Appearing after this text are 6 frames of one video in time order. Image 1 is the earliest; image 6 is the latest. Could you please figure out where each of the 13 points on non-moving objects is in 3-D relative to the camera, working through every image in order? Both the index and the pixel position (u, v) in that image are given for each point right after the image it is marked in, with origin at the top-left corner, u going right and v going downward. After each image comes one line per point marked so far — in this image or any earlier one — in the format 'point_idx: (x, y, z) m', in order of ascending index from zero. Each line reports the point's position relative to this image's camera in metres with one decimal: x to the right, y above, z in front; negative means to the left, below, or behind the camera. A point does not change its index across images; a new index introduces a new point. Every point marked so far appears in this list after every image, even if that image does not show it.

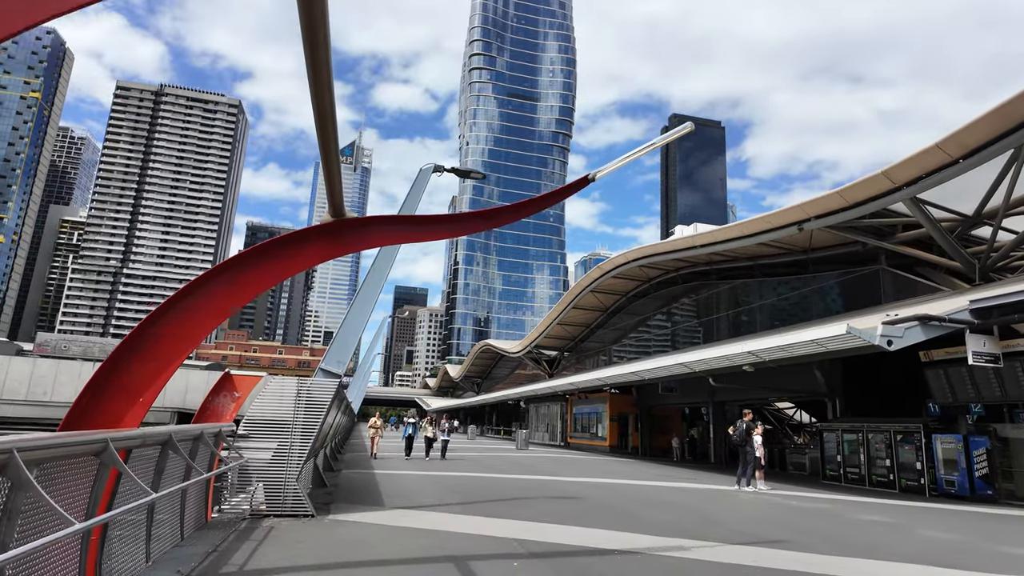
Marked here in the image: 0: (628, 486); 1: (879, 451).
0: (+2.1, -3.6, +10.6) m
1: (+9.1, -4.1, +14.7) m
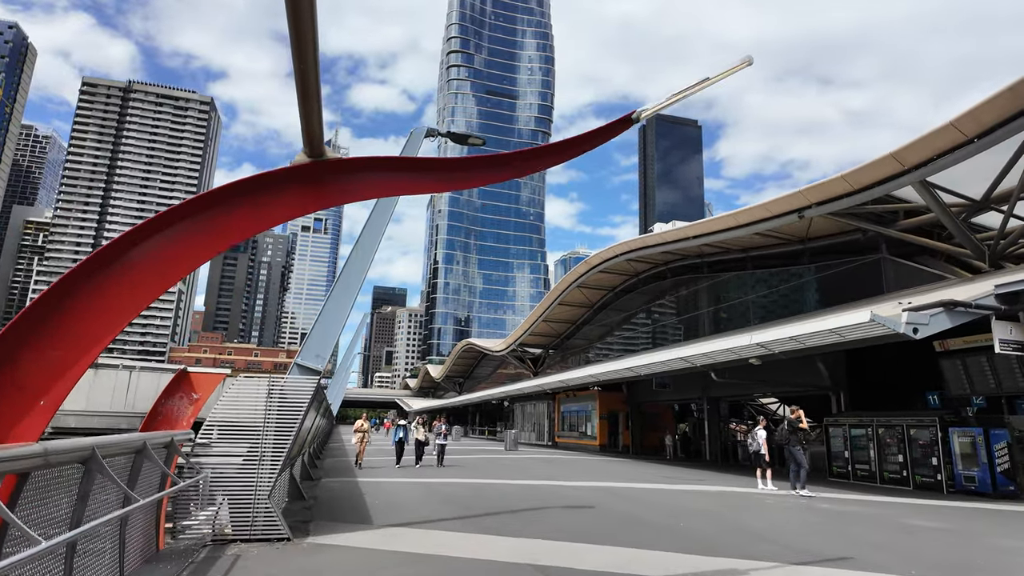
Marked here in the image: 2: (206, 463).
0: (+2.1, -3.3, +9.6) m
1: (+8.9, -3.8, +14.0) m
2: (-3.1, -1.8, +6.0) m
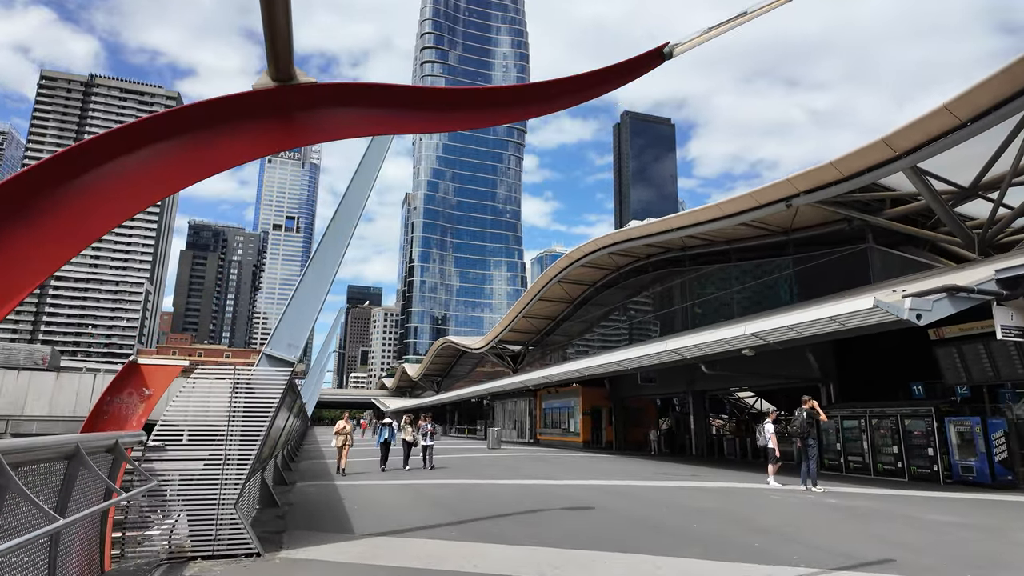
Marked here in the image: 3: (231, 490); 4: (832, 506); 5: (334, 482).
0: (+2.0, -3.1, +9.1) m
1: (+8.6, -3.5, +13.7) m
2: (-3.1, -1.6, +5.2) m
3: (-2.6, -1.8, +5.4) m
4: (+4.3, -2.9, +8.0) m
5: (-3.3, -3.6, +10.9) m
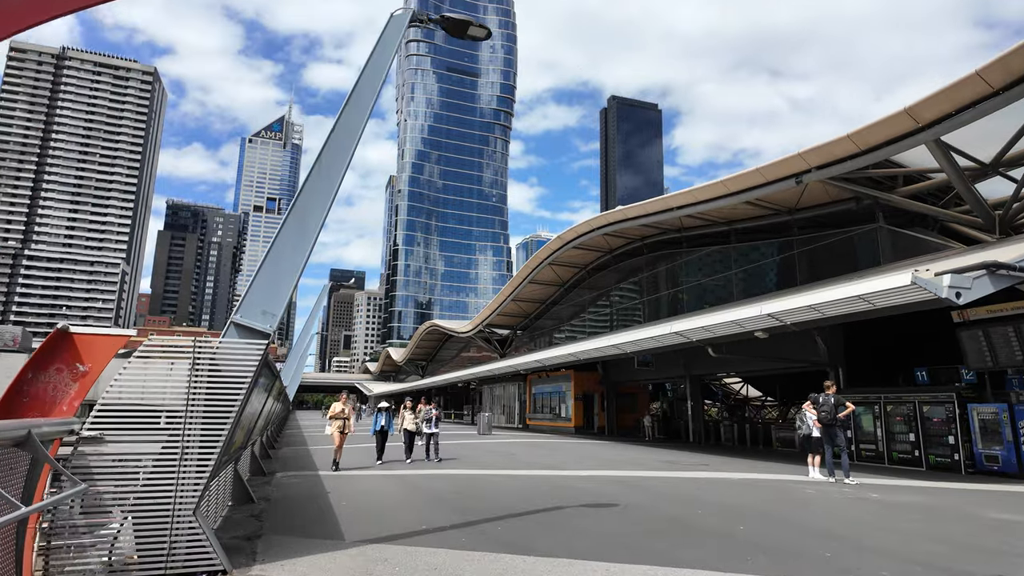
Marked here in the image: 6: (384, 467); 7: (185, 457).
0: (+2.1, -2.7, +8.2) m
1: (+8.6, -3.1, +13.0) m
2: (-2.9, -1.2, +4.2) m
3: (-2.4, -1.5, +4.4) m
4: (+4.4, -2.6, +7.3) m
5: (-3.3, -3.1, +10.0) m
6: (-2.7, -3.5, +11.7) m
7: (-2.5, -1.3, +4.4) m
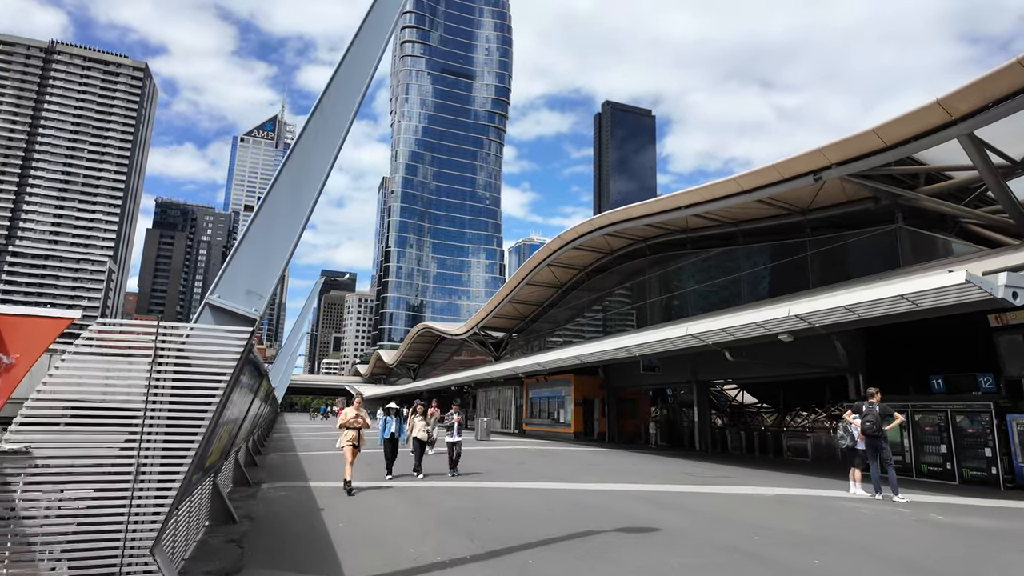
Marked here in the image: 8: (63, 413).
0: (+2.3, -2.7, +7.4) m
1: (+8.7, -3.1, +12.3) m
2: (-2.6, -1.1, +3.3) m
3: (-2.1, -1.3, +3.5) m
4: (+4.6, -2.5, +6.4) m
5: (-3.1, -3.0, +9.0) m
6: (-2.6, -3.4, +10.8) m
7: (-2.2, -1.1, +3.5) m
8: (-2.6, -0.8, +3.4) m
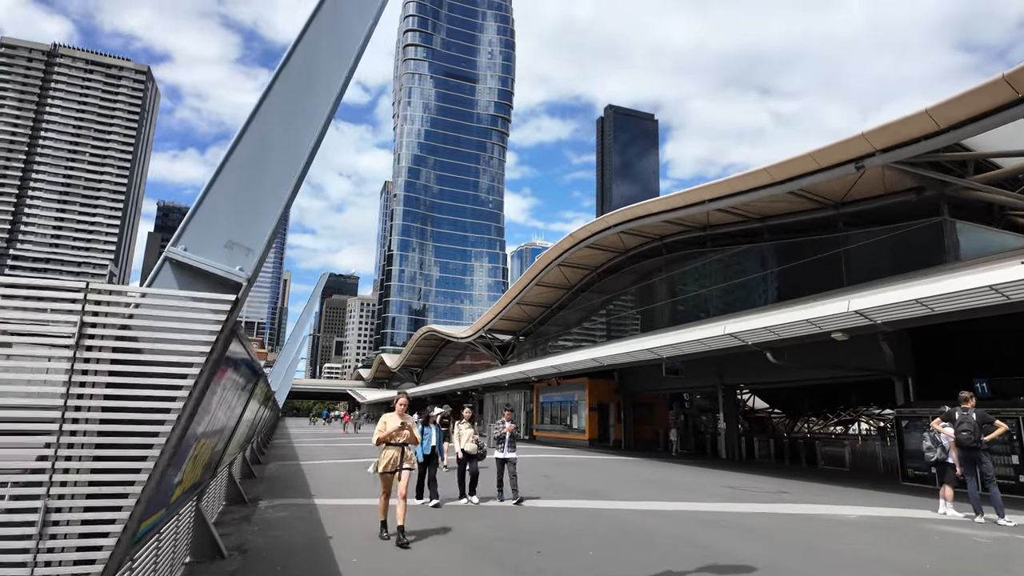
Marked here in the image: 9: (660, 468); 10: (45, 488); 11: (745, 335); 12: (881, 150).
0: (+2.7, -2.5, +6.2) m
1: (+9.1, -3.0, +11.1) m
2: (-2.2, -0.9, +2.1) m
3: (-1.7, -1.2, +2.3) m
4: (+5.1, -2.4, +5.3) m
5: (-2.7, -2.8, +7.9) m
6: (-2.1, -3.2, +9.6) m
7: (-1.8, -0.9, +2.4) m
8: (-2.1, -0.6, +2.3) m
9: (+3.3, -4.1, +13.6) m
10: (-1.8, -0.8, +2.4) m
11: (+4.8, -0.9, +12.0) m
12: (+8.9, +3.3, +14.3) m
